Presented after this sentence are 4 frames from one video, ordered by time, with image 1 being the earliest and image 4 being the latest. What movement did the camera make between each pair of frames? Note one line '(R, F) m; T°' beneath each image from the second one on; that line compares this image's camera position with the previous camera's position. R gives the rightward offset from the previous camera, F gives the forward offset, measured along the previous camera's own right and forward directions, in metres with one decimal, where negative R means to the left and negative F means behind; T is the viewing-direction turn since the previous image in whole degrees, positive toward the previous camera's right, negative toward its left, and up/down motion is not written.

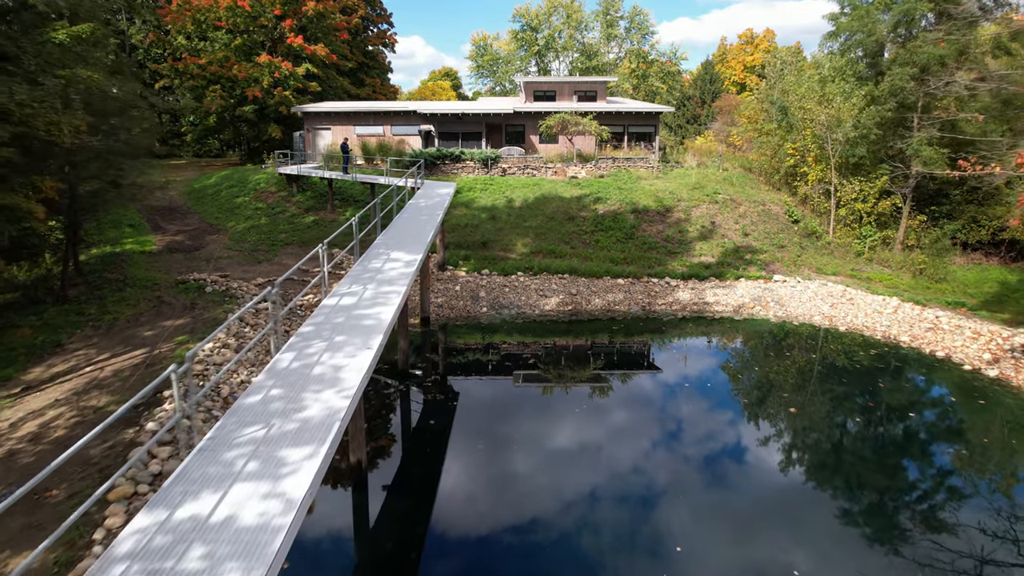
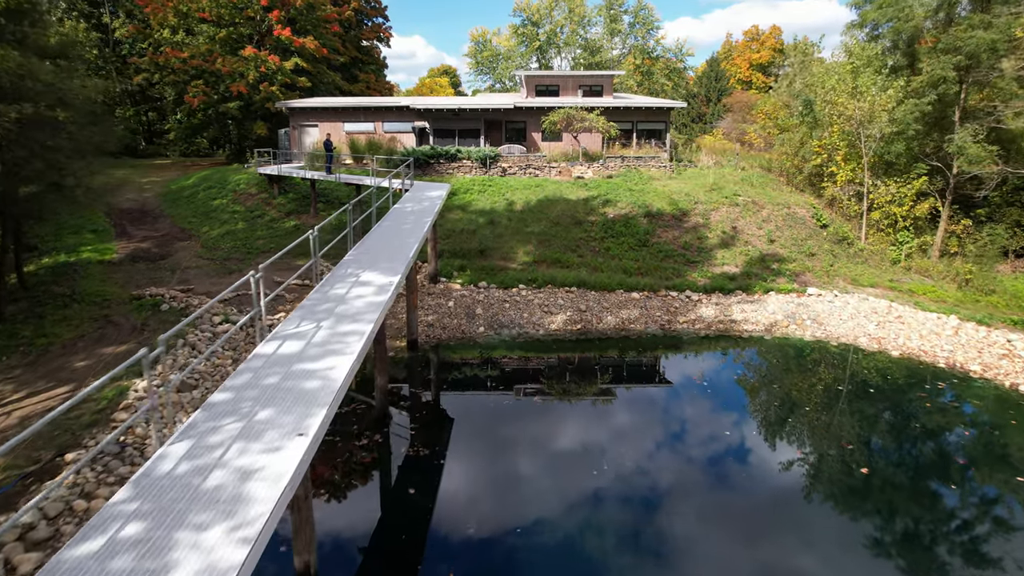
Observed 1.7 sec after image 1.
(0.0, +2.0) m; 0°
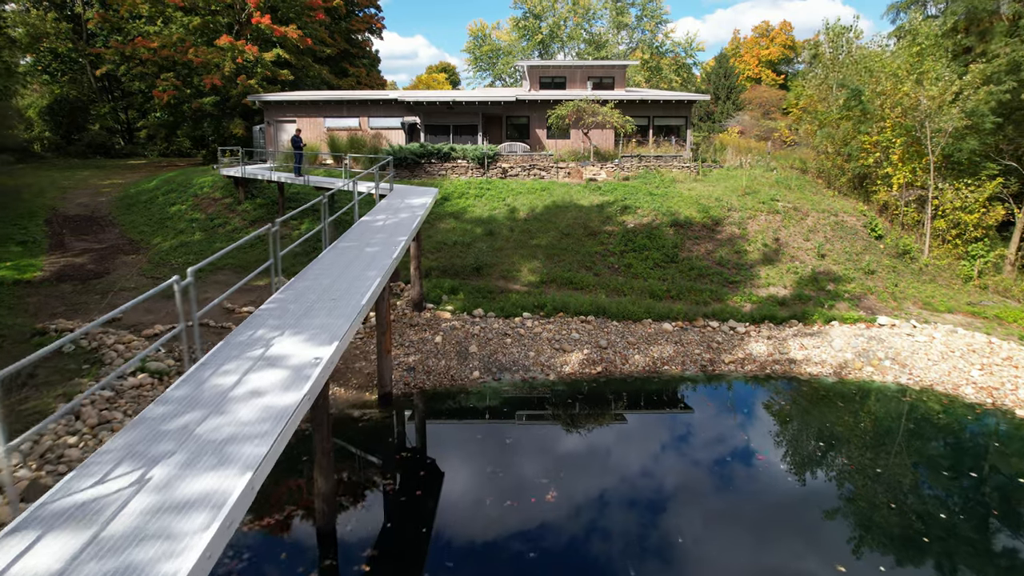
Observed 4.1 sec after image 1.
(0.0, +3.0) m; 0°
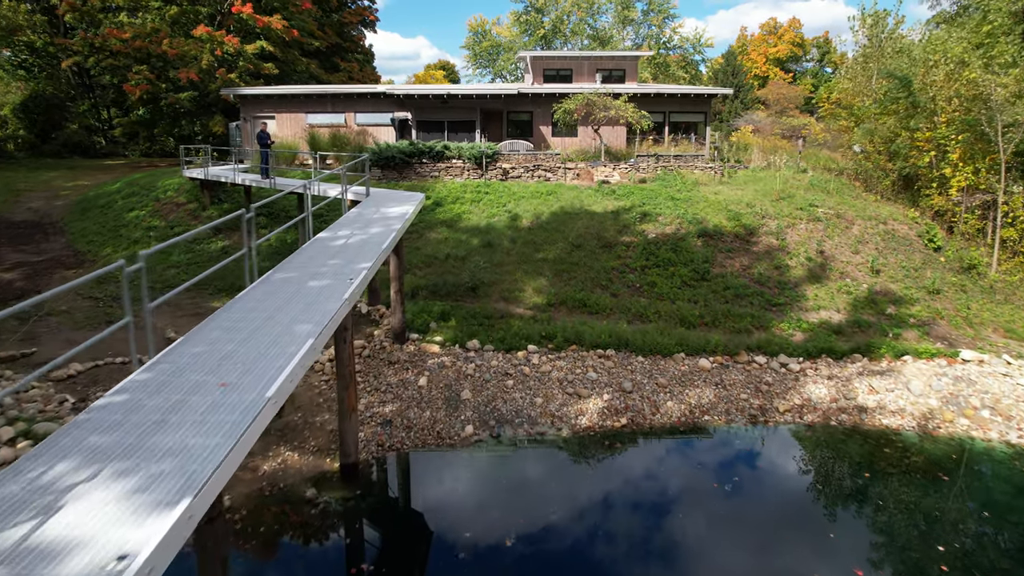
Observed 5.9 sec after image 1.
(0.0, +2.3) m; 0°
